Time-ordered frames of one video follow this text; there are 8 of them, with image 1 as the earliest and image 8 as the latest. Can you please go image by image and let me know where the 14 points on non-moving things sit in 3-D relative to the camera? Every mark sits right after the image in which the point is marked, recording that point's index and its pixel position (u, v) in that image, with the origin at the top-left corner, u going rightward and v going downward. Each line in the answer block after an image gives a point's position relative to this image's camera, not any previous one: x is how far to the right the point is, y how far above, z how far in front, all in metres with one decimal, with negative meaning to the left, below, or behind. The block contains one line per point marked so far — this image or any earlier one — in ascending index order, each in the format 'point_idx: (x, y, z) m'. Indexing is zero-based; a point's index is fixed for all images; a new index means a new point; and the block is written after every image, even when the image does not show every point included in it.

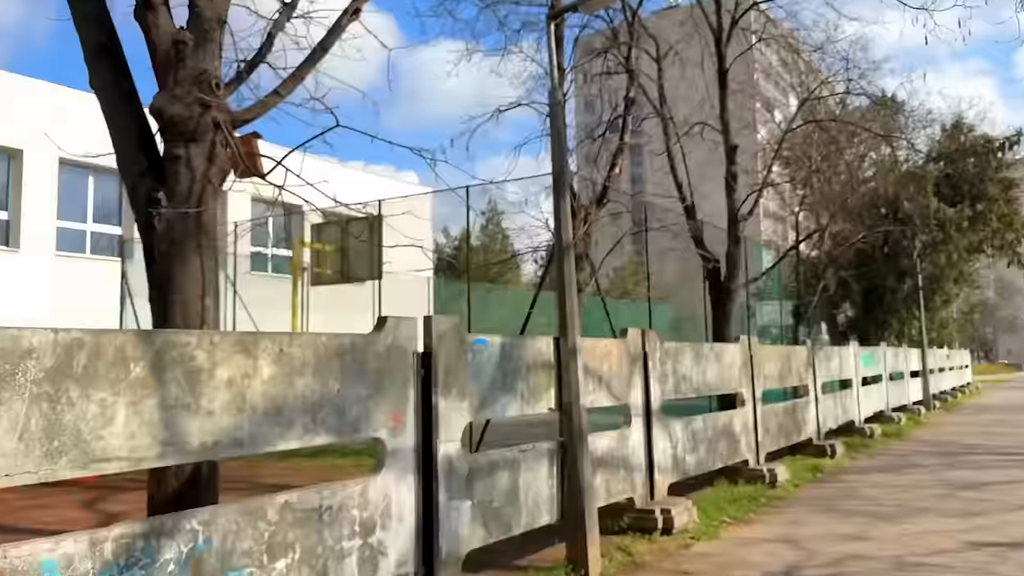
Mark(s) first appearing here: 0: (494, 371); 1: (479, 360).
0: (-0.1, -0.6, +6.3) m
1: (-0.2, -0.5, +6.1) m
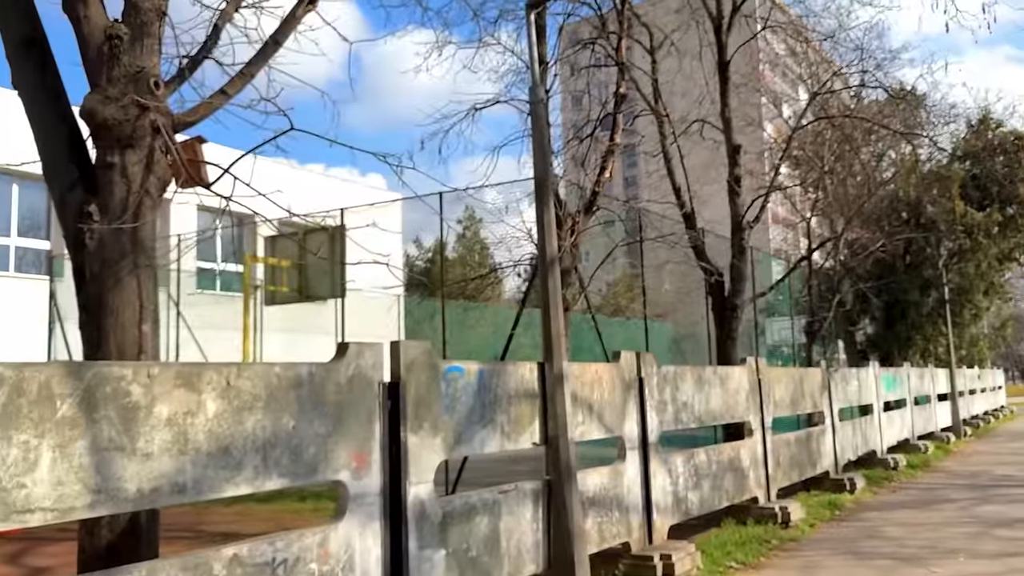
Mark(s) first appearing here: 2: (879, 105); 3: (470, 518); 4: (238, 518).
0: (-0.2, -0.7, +5.6) m
1: (-0.4, -0.6, +5.5) m
2: (+6.8, +3.4, +16.5) m
3: (-0.3, -1.4, +5.5) m
4: (-3.3, -2.8, +10.8) m
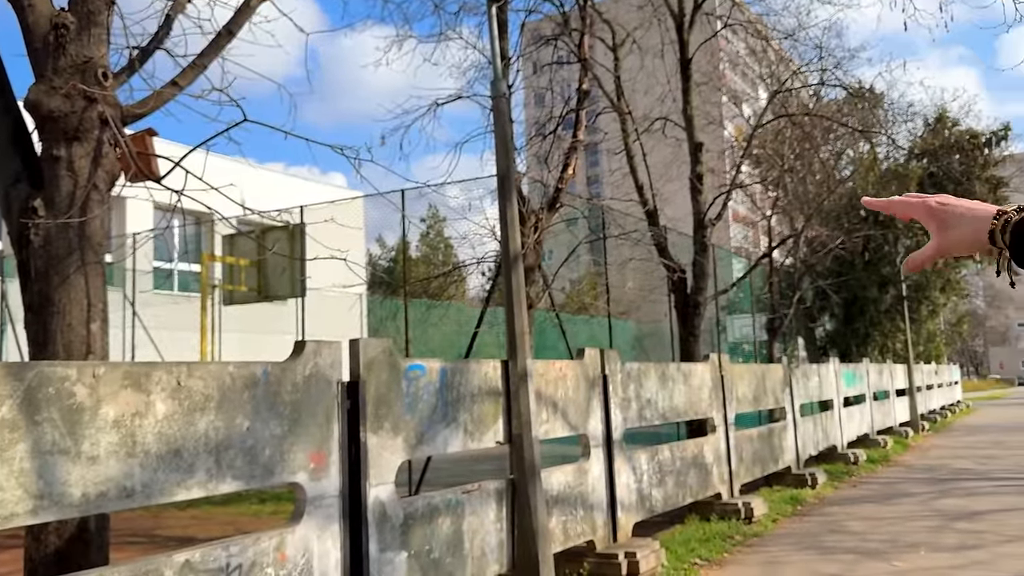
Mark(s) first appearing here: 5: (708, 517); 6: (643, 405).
0: (-0.5, -0.7, +5.5) m
1: (-0.6, -0.6, +5.4) m
2: (+6.1, +3.4, +16.7) m
3: (-0.5, -1.4, +5.4) m
4: (-3.8, -2.8, +10.6) m
5: (+2.2, -2.5, +9.9) m
6: (+1.3, -1.1, +8.7) m
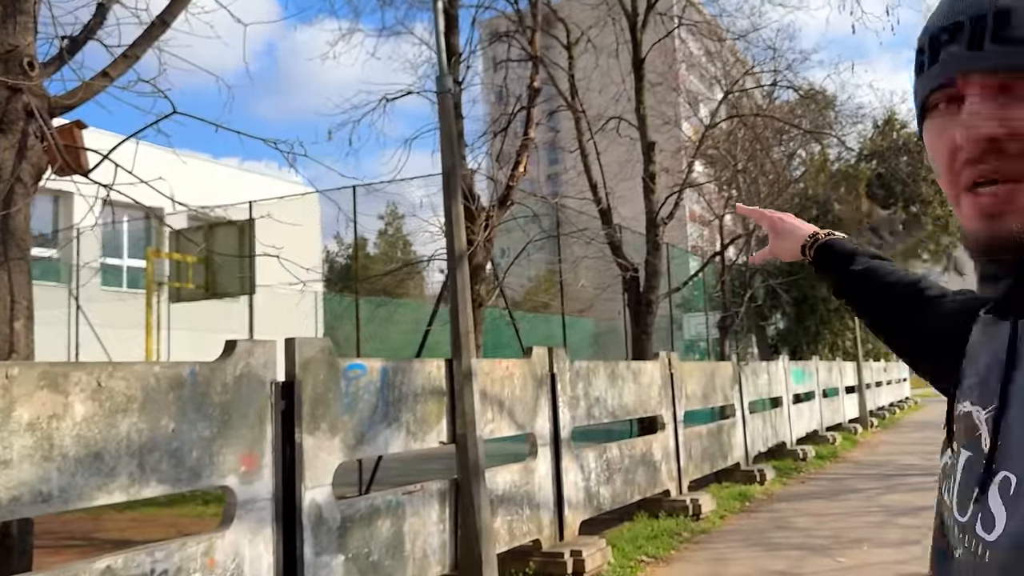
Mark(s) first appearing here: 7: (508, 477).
0: (-0.8, -0.7, +5.4) m
1: (-0.9, -0.6, +5.3) m
2: (+5.2, +3.5, +16.9) m
3: (-0.8, -1.4, +5.3) m
4: (-4.4, -2.7, +10.4) m
5: (+1.6, -2.5, +10.0) m
6: (+0.8, -1.1, +8.7) m
7: (0.0, -1.5, +7.0) m
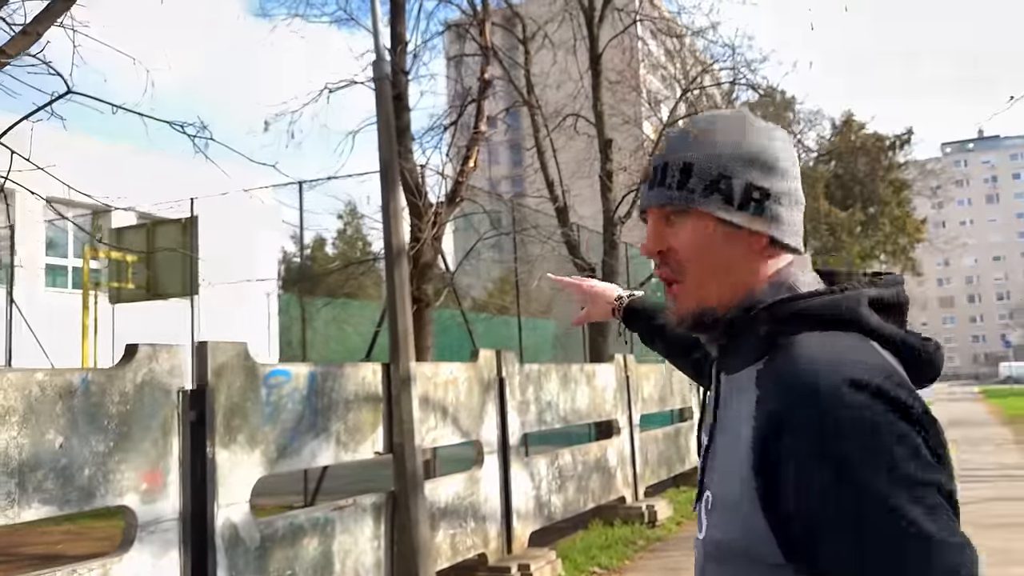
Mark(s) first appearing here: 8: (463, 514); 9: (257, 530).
0: (-1.2, -0.7, +5.0) m
1: (-1.3, -0.6, +4.9) m
2: (+4.4, +3.5, +16.7) m
3: (-1.2, -1.4, +4.9) m
4: (-4.9, -2.7, +9.8) m
5: (+1.1, -2.5, +9.6) m
6: (+0.3, -1.1, +8.3) m
7: (-0.4, -1.5, +6.6) m
8: (-0.4, -1.7, +6.7) m
9: (-1.3, -1.2, +4.6) m
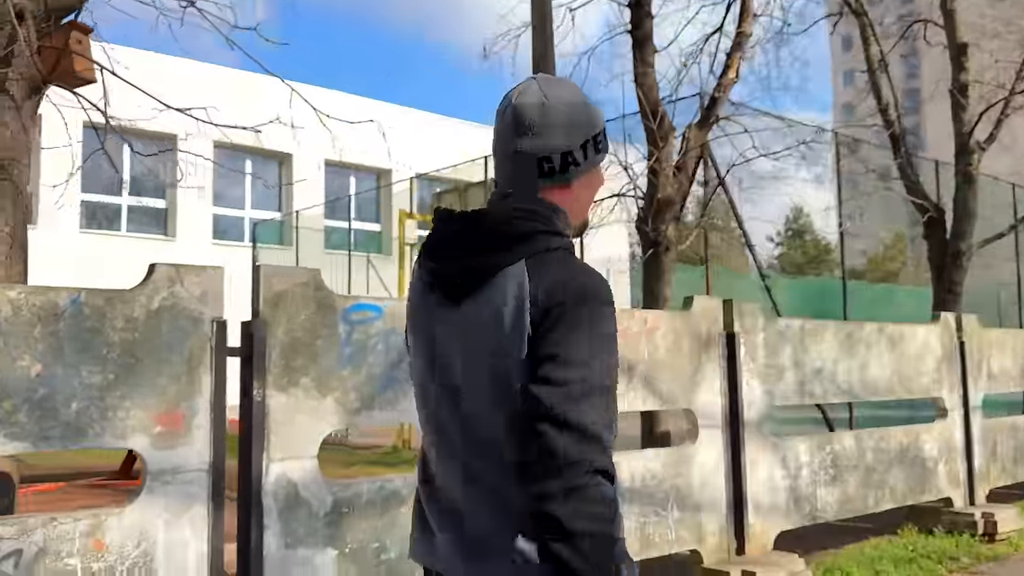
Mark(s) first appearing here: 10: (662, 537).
0: (-0.5, -0.3, +4.2) m
1: (-0.7, -0.2, +4.0) m
2: (+9.4, +4.2, +12.3) m
3: (-0.6, -1.0, +4.1) m
4: (-1.9, -2.2, +10.1) m
5: (+3.5, -2.0, +7.5) m
6: (+2.2, -0.6, +6.6) m
7: (+0.8, -1.0, +5.3) m
8: (+0.9, -1.3, +5.4) m
9: (-0.8, -0.9, +3.9) m
10: (+0.9, -1.5, +5.3) m
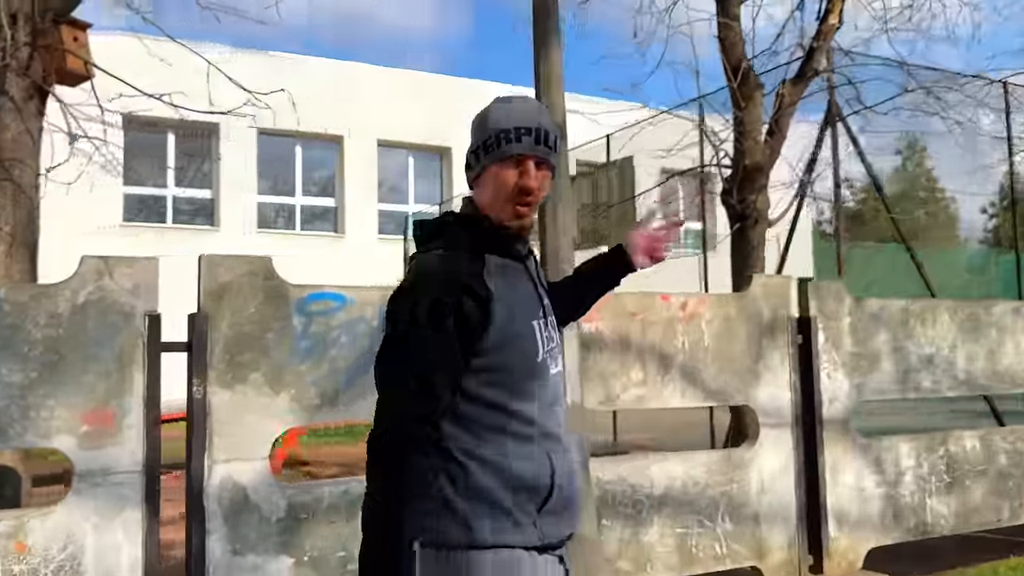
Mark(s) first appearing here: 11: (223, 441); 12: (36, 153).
0: (-0.6, -0.2, +3.8) m
1: (-0.8, -0.2, +3.7) m
2: (+10.7, +4.6, +9.6) m
3: (-0.6, -0.9, +3.7) m
4: (-0.6, -2.1, +10.0) m
5: (+4.1, -1.8, +6.2) m
6: (+2.6, -0.5, +5.6) m
7: (+1.0, -0.9, +4.7) m
8: (+1.1, -1.1, +4.7) m
9: (-0.9, -0.8, +3.6) m
10: (+1.1, -1.3, +4.7) m
11: (-1.2, -0.6, +3.5) m
12: (-2.4, +0.9, +4.6) m
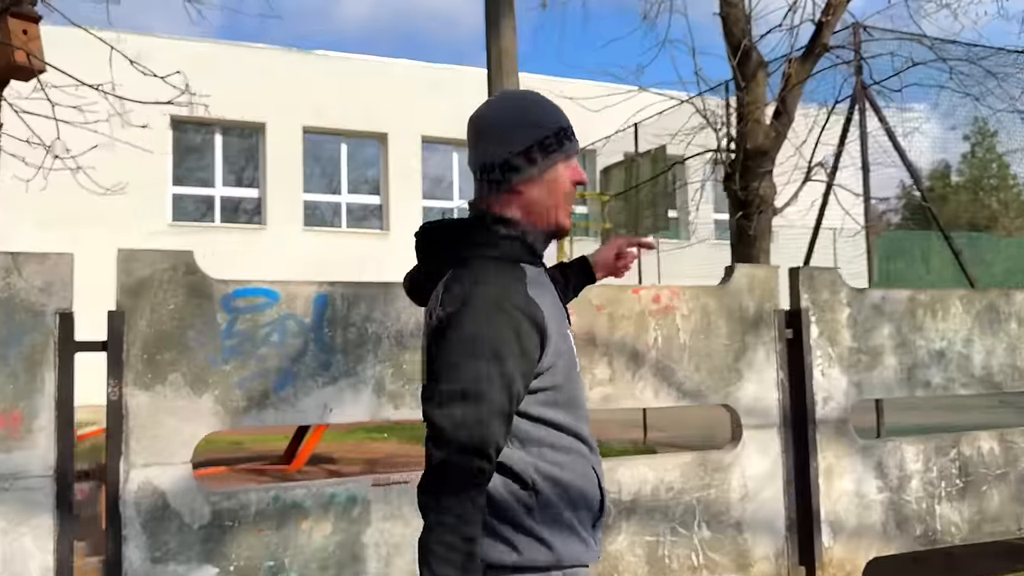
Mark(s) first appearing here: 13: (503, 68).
0: (-0.8, -0.2, +3.6) m
1: (-1.0, -0.1, +3.6) m
2: (+10.8, +4.8, +8.6) m
3: (-0.9, -0.9, +3.6) m
4: (-0.4, -2.1, +9.8) m
5: (+4.0, -1.7, +5.7) m
6: (+2.4, -0.4, +5.2) m
7: (+0.8, -0.9, +4.4) m
8: (+0.9, -1.1, +4.4) m
9: (-1.2, -0.8, +3.4) m
10: (+0.9, -1.3, +4.4) m
11: (-1.4, -0.6, +3.4) m
12: (-2.6, +0.9, +4.5) m
13: (0.0, +1.0, +4.0) m
